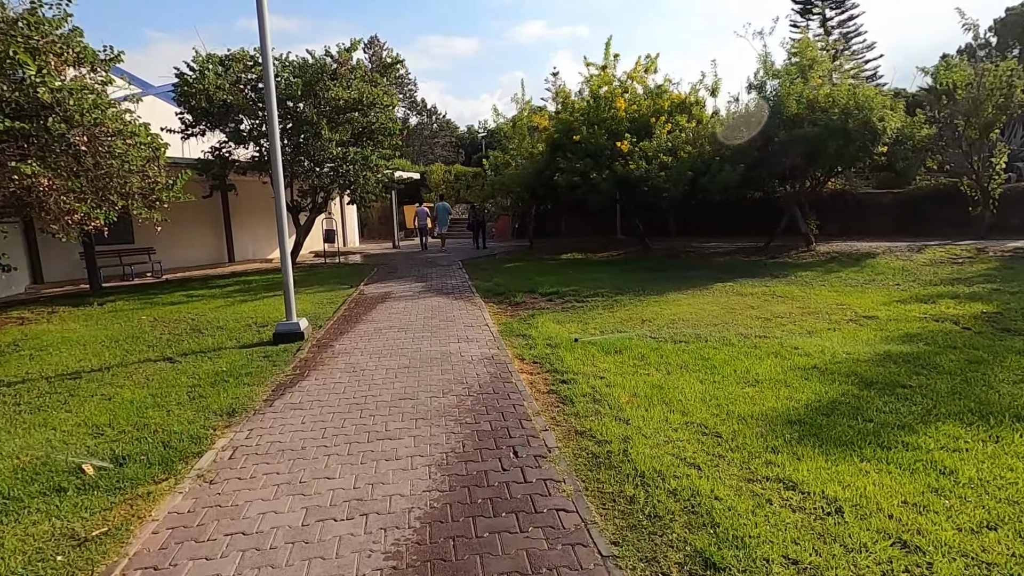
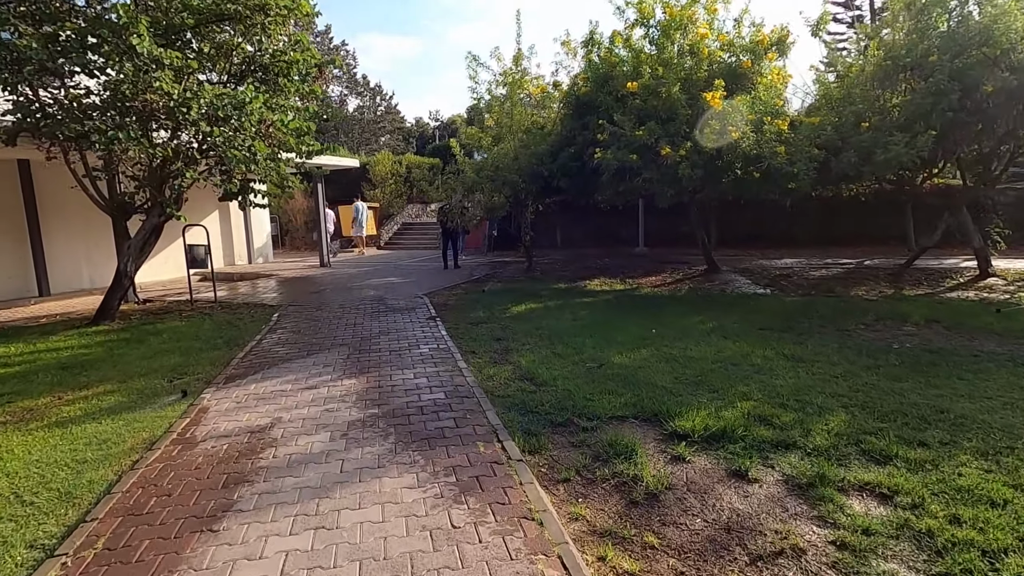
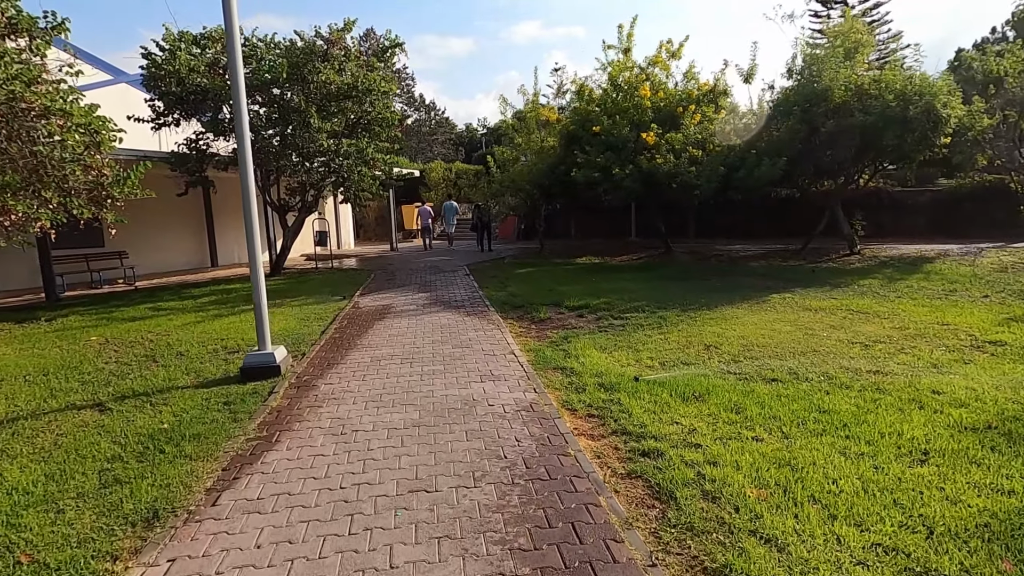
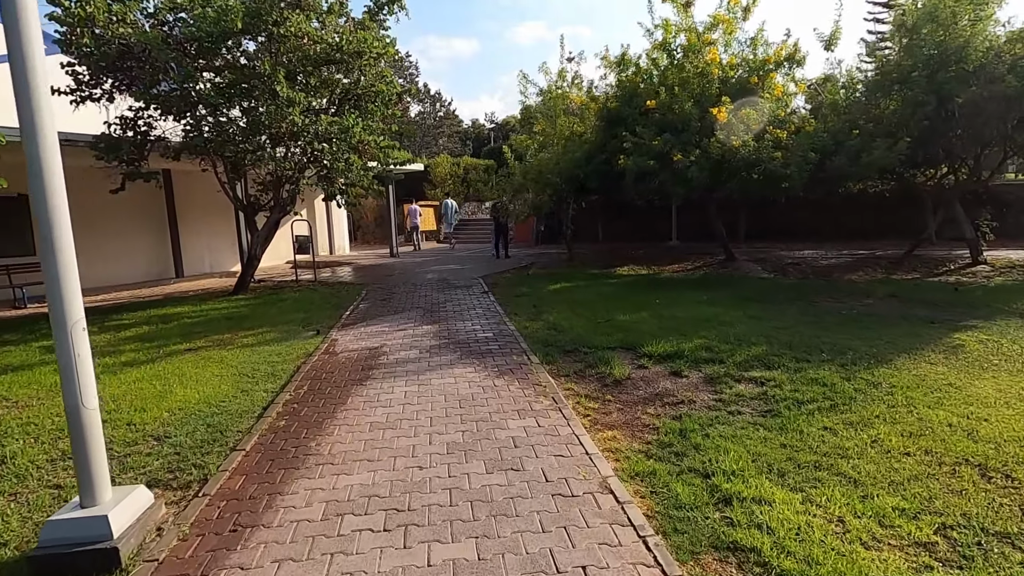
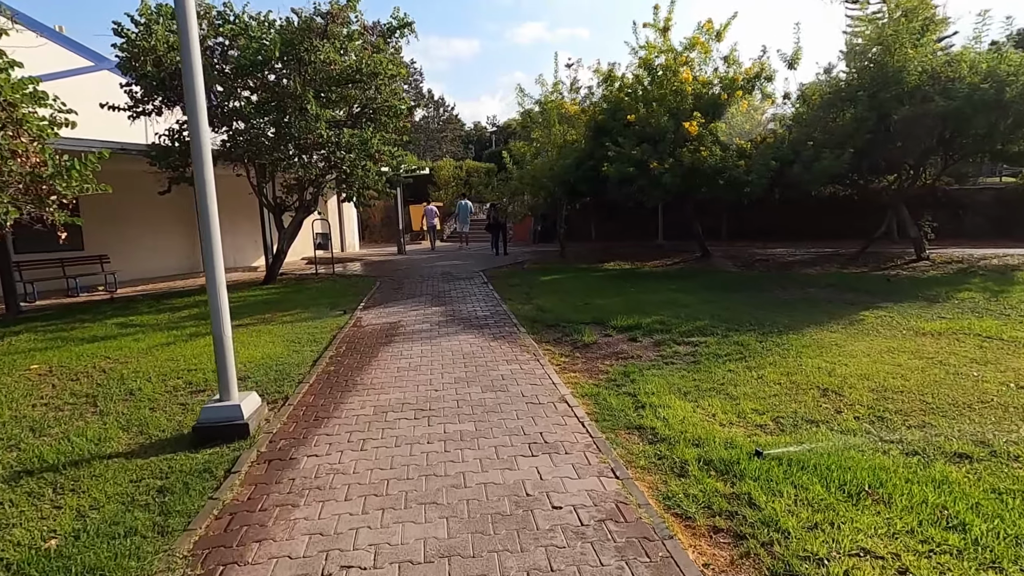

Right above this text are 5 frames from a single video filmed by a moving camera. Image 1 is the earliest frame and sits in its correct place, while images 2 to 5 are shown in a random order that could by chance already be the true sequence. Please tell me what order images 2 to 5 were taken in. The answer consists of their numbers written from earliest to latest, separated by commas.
3, 5, 4, 2
